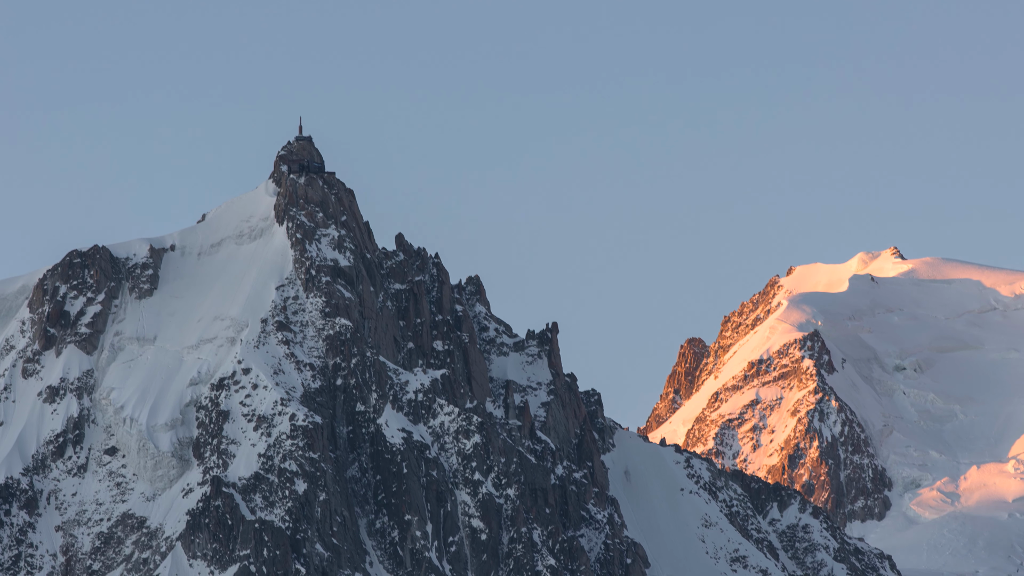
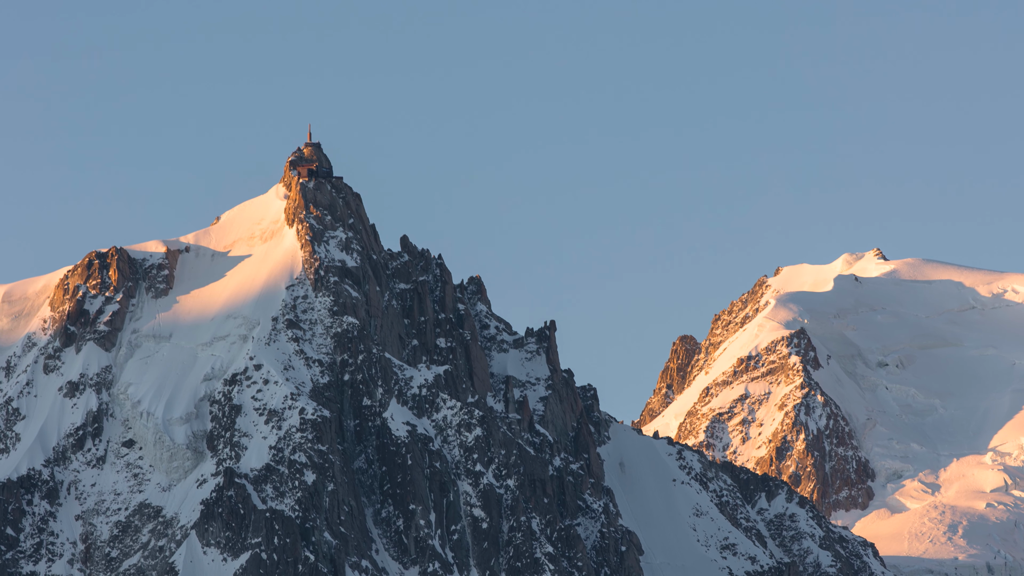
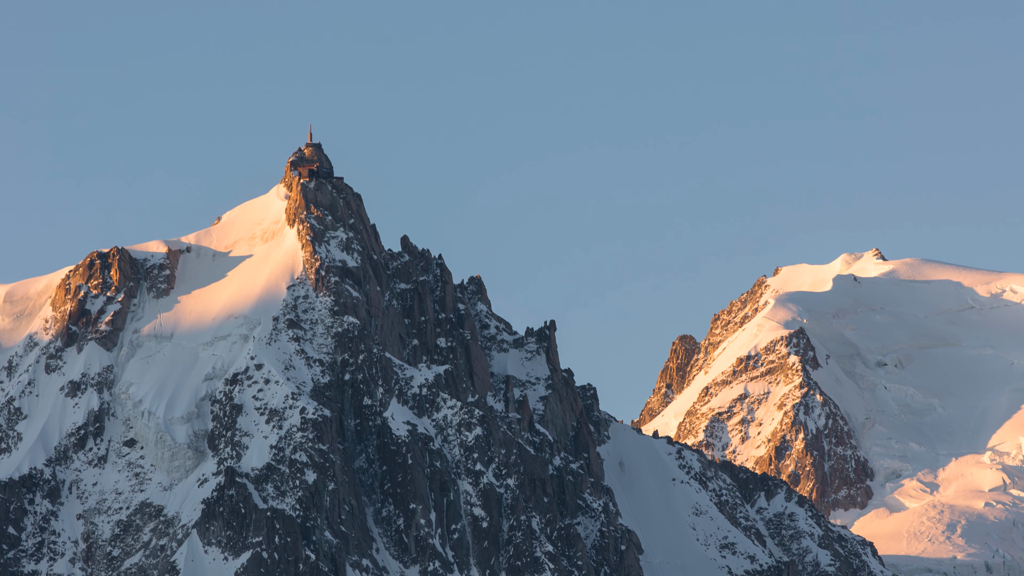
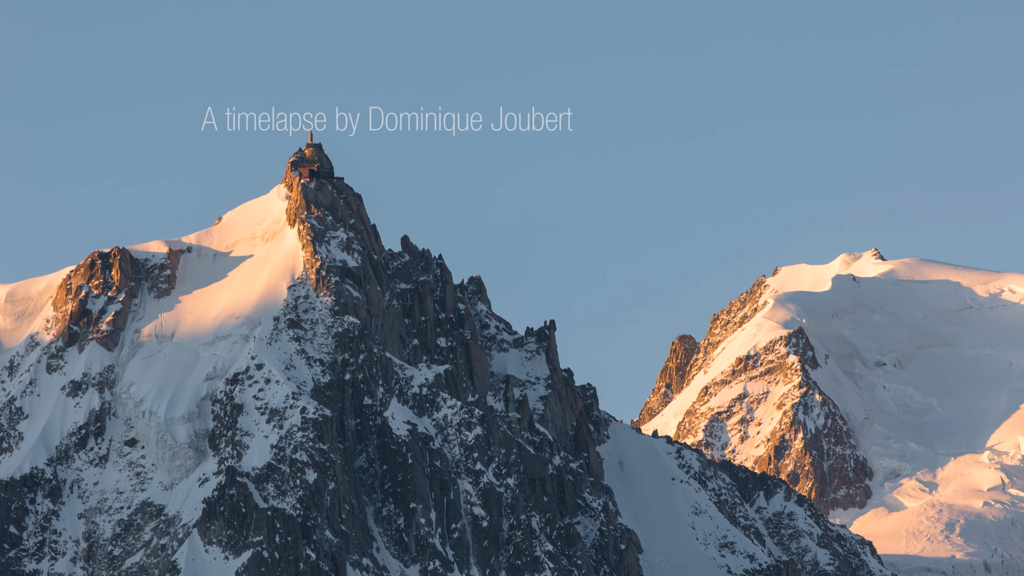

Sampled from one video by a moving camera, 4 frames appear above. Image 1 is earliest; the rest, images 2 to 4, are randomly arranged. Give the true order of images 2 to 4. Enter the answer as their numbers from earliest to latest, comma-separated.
2, 3, 4
